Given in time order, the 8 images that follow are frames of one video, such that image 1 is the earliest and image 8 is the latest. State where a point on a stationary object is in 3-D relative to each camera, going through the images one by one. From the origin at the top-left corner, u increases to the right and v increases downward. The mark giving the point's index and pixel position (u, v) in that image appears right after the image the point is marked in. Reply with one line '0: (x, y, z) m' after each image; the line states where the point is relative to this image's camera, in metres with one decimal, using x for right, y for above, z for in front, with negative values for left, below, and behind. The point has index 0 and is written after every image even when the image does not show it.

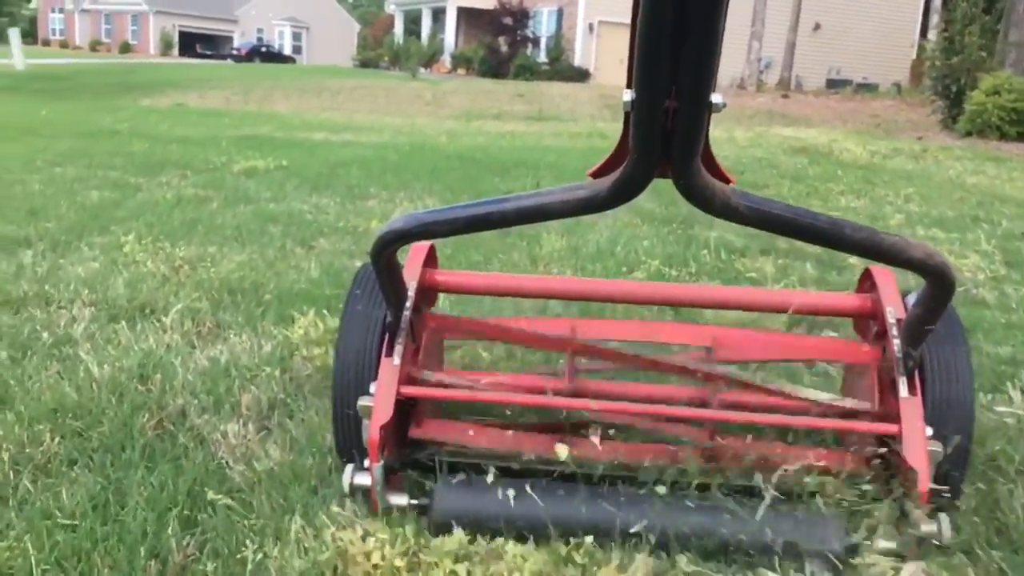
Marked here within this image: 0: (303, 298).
0: (-0.7, 0.0, +3.5) m
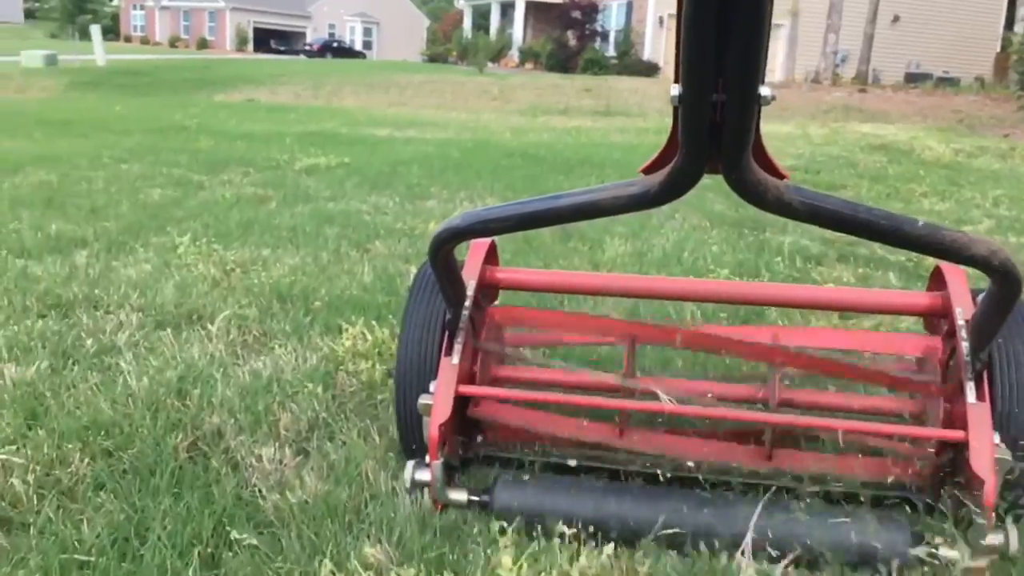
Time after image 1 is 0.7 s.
0: (-0.5, -0.1, +3.4) m
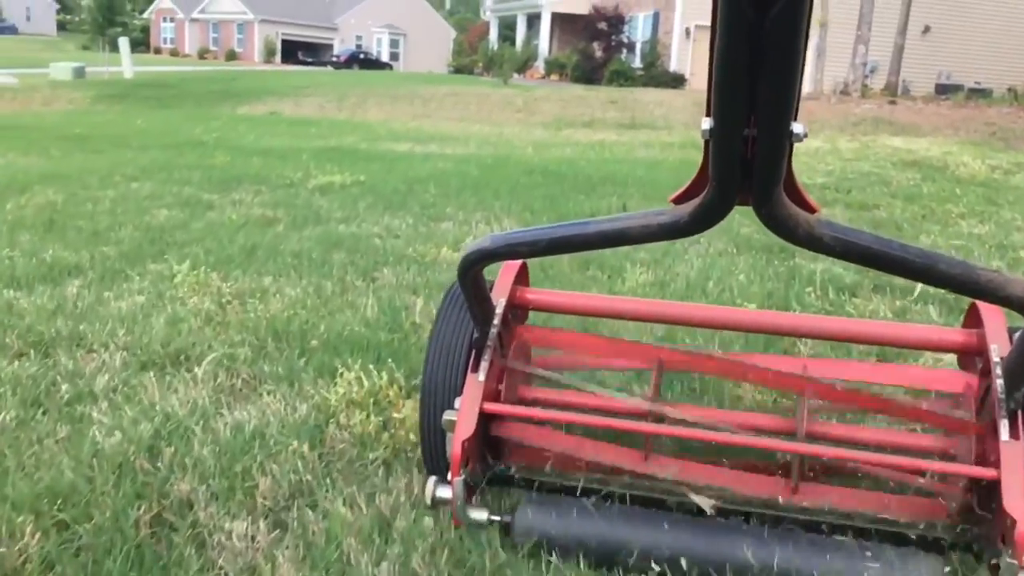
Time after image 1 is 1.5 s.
0: (-0.5, -0.2, +3.2) m
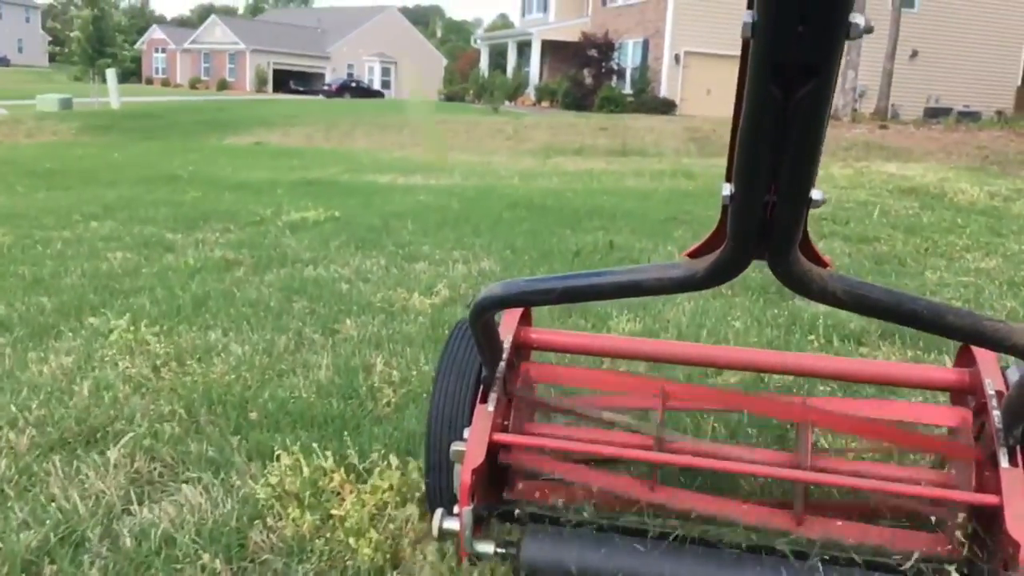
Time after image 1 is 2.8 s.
0: (-0.6, -0.4, +2.8) m
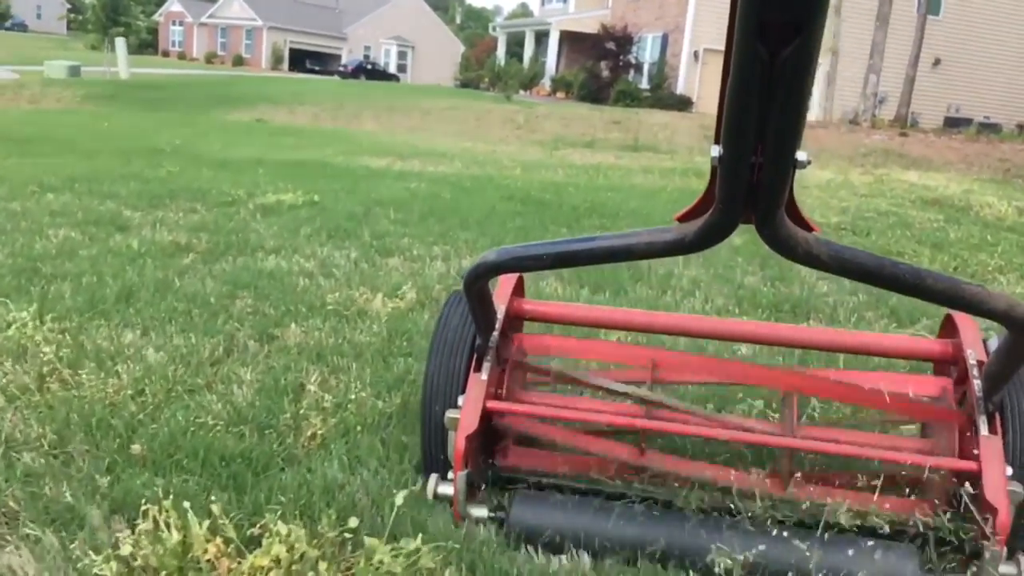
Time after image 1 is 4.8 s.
0: (-0.7, -0.4, +2.2) m
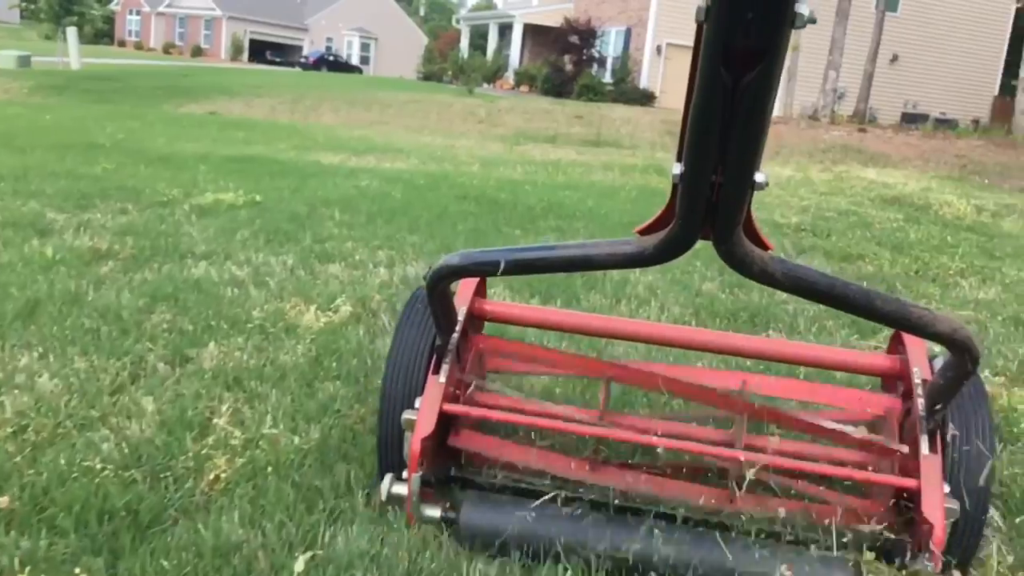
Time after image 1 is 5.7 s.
0: (-0.9, -0.4, +1.9) m
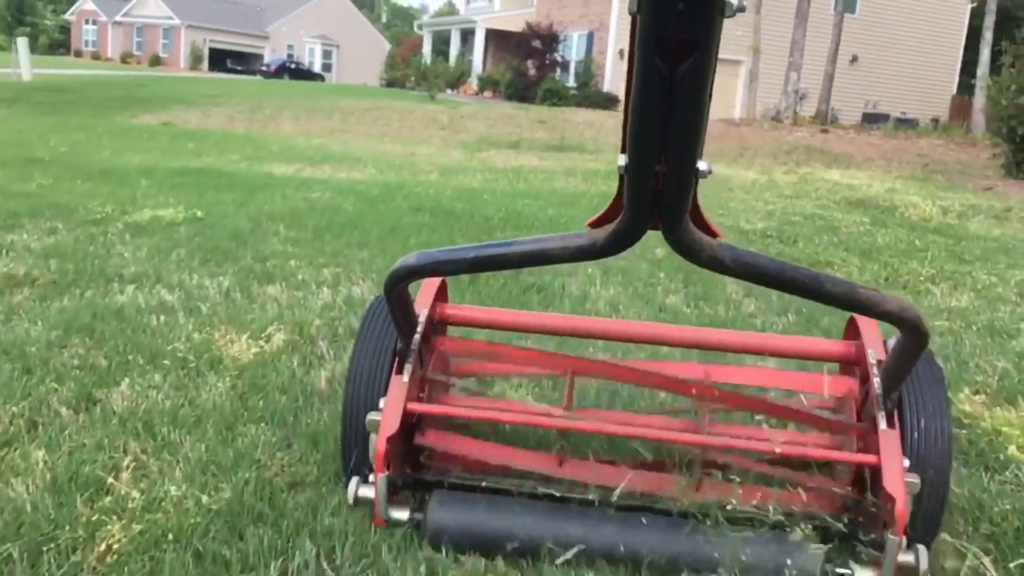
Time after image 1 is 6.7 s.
0: (-1.0, -0.5, +1.6) m
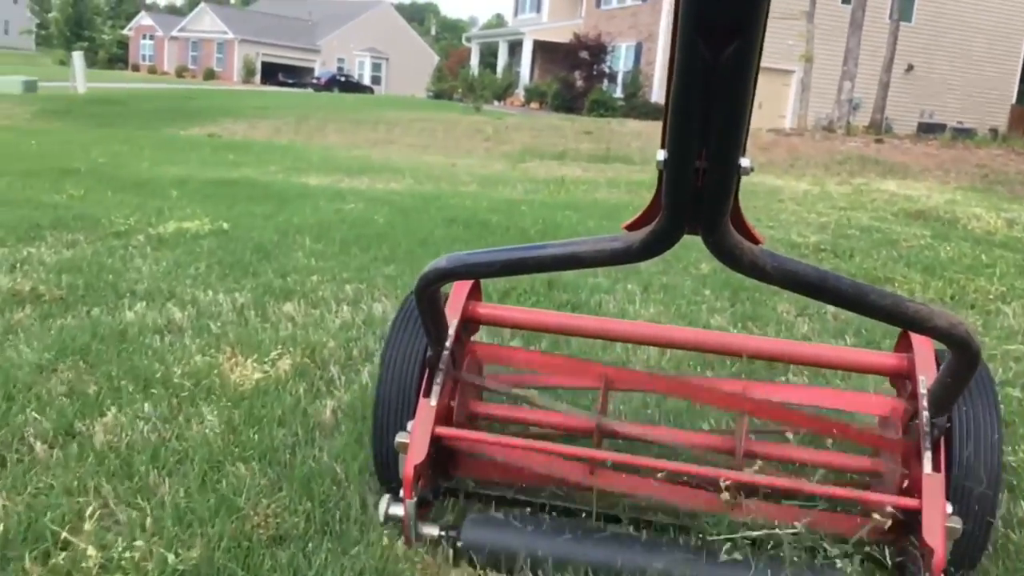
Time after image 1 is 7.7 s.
0: (-1.0, -0.6, +1.4) m
